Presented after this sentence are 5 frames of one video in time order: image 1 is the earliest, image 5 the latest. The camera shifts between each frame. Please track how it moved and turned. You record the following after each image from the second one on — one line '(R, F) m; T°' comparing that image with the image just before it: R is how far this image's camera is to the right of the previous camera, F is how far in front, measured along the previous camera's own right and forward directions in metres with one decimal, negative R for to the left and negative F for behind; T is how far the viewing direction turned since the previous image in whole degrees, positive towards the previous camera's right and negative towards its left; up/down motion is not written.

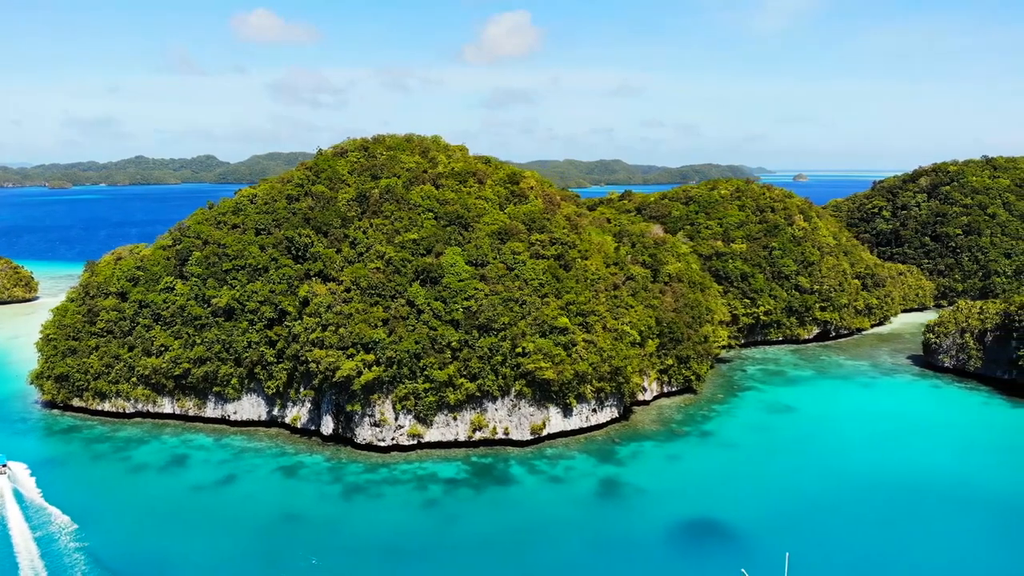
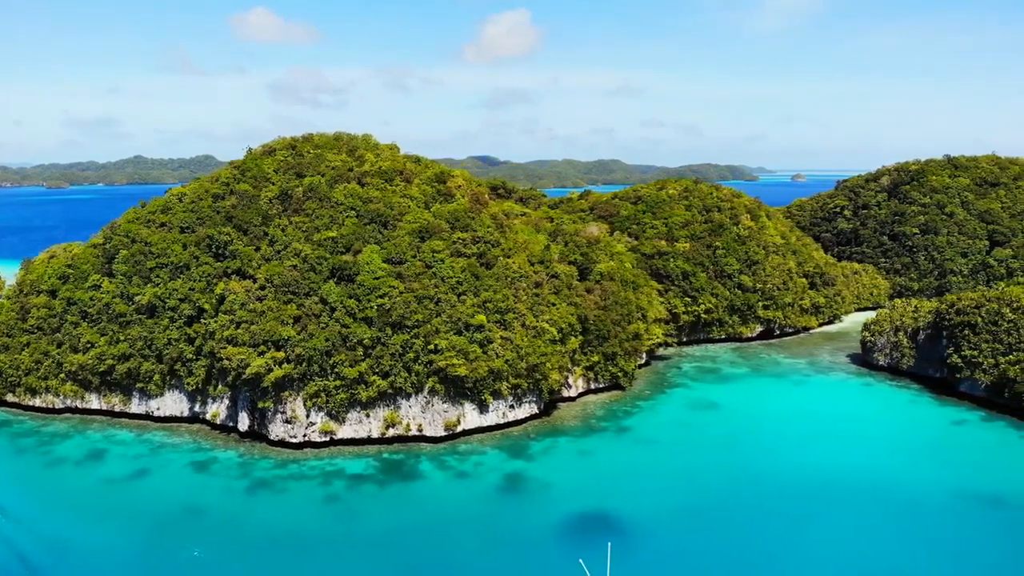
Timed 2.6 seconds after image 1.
(+4.7, -0.3) m; 0°
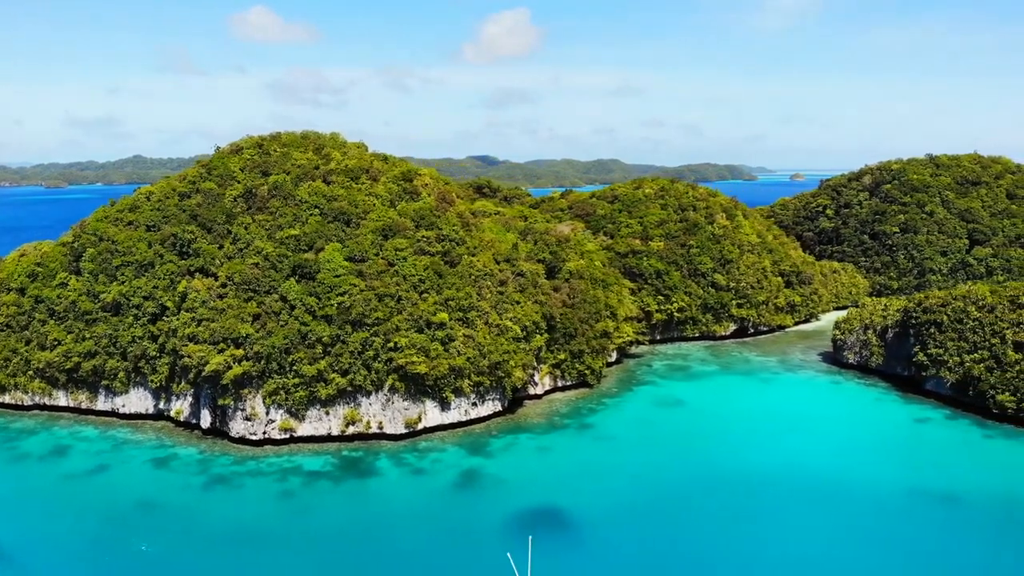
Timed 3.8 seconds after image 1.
(+2.2, -0.2) m; 0°
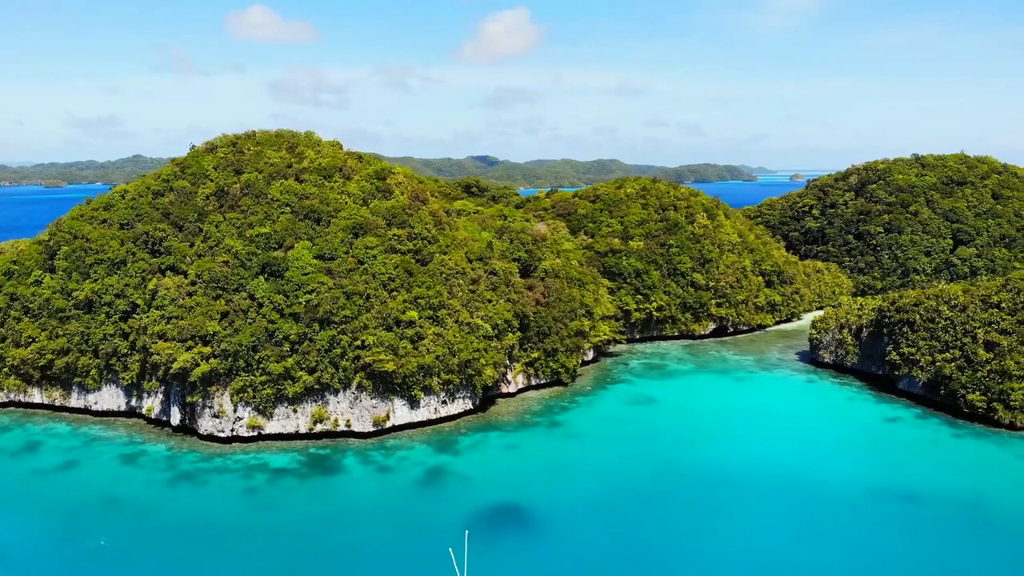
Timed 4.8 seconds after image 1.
(+1.8, -0.1) m; 0°
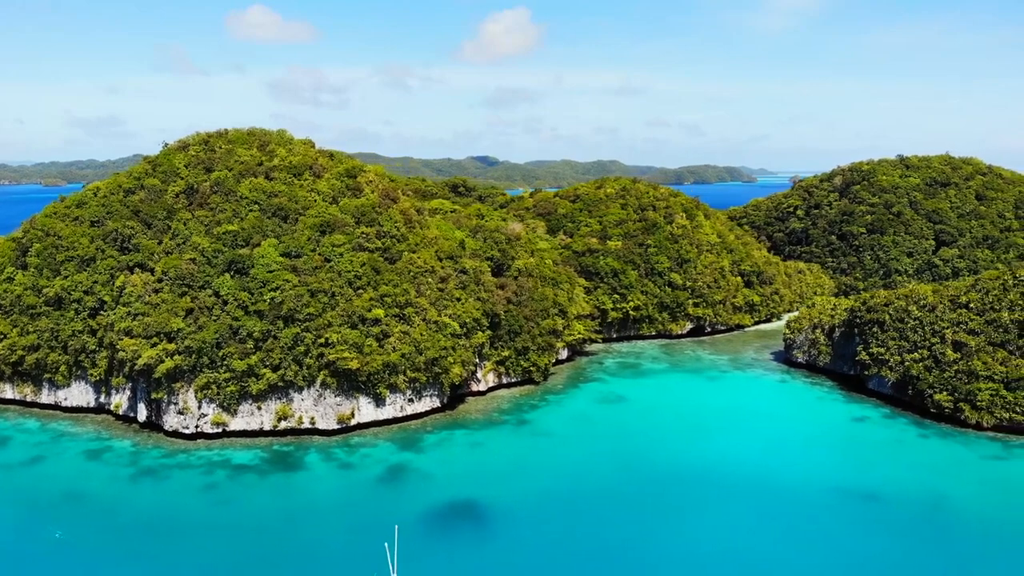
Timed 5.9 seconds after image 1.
(+1.9, -0.1) m; 0°
